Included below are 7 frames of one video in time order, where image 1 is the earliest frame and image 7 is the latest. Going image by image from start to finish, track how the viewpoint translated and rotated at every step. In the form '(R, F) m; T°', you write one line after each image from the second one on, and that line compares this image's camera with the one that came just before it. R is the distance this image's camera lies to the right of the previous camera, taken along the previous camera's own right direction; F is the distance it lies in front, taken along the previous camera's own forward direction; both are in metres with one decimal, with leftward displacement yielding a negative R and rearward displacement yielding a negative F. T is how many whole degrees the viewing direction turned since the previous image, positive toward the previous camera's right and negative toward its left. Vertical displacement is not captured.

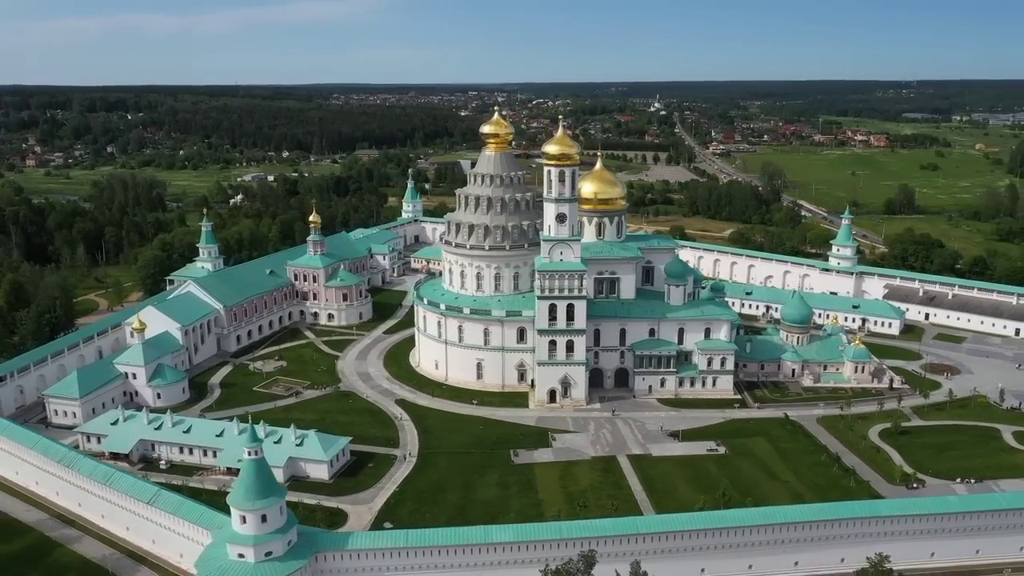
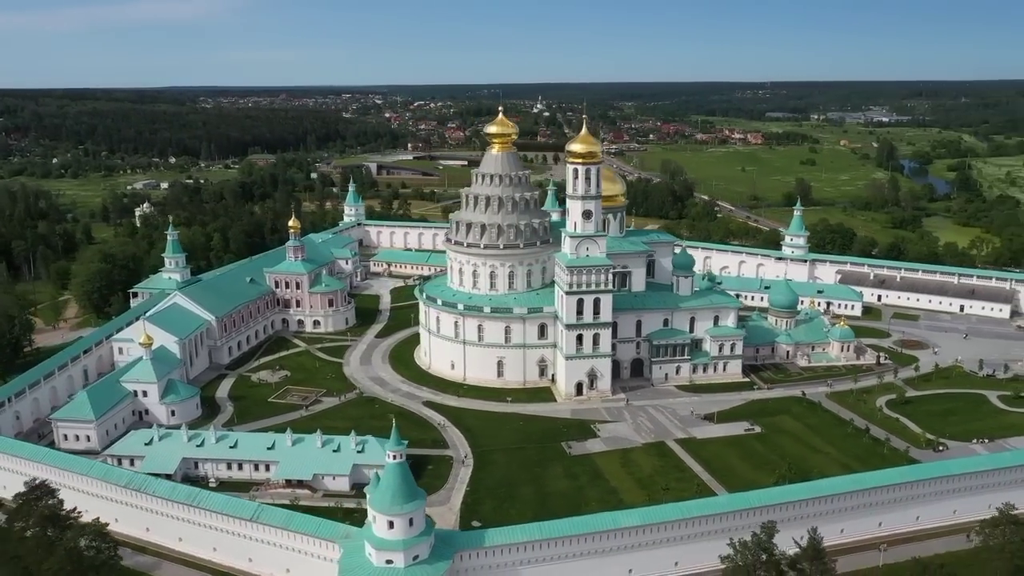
(-7.4, 0.0) m; +9°
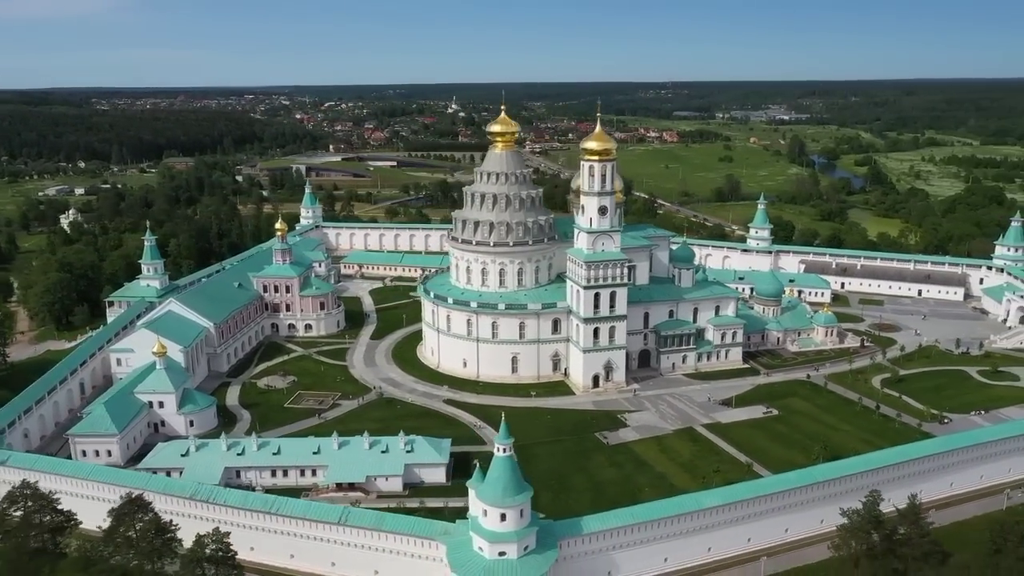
(-5.5, -0.2) m; +6°
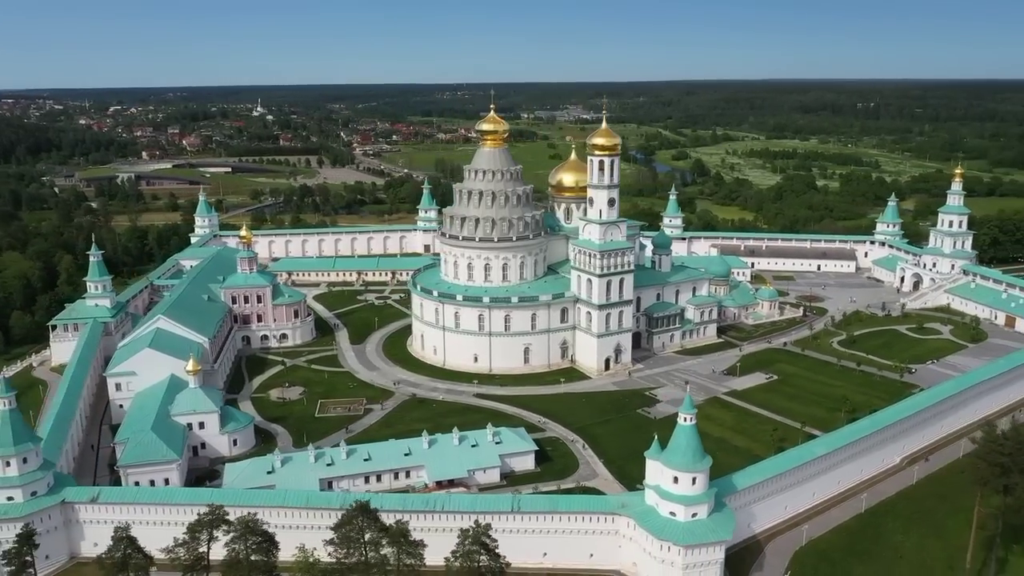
(-11.3, +0.1) m; +14°
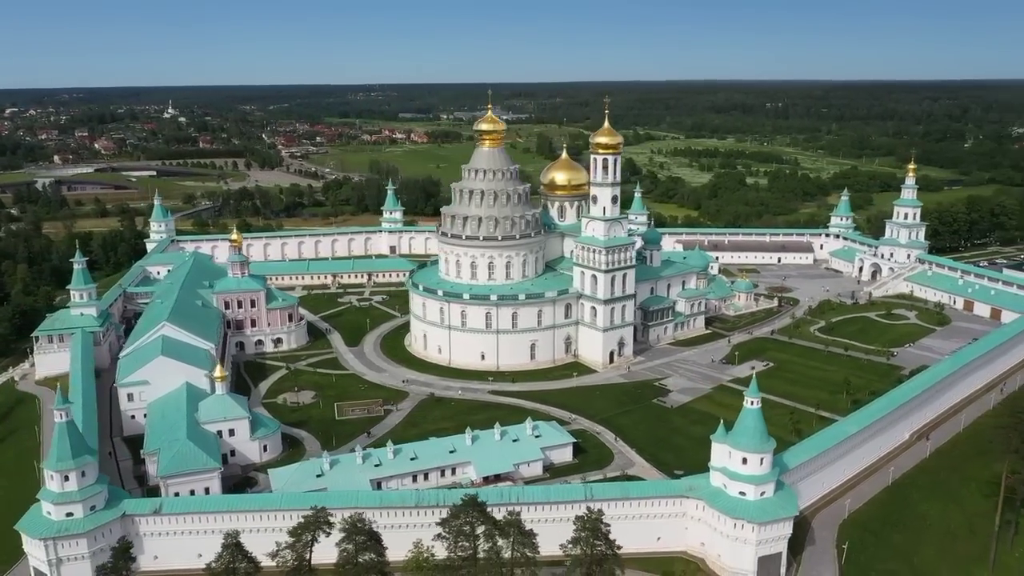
(-5.0, -0.3) m; +6°
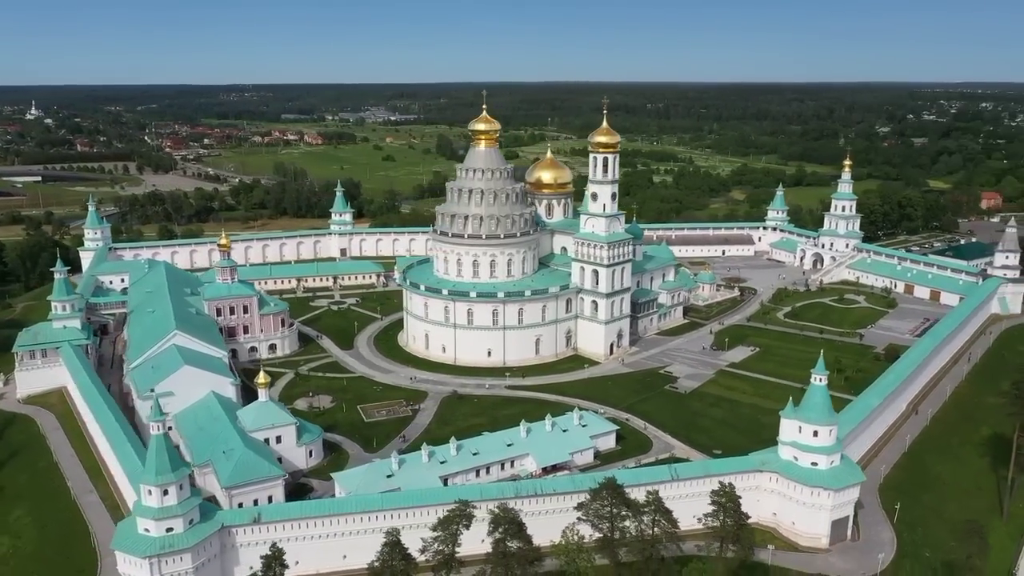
(-7.0, -0.4) m; +8°
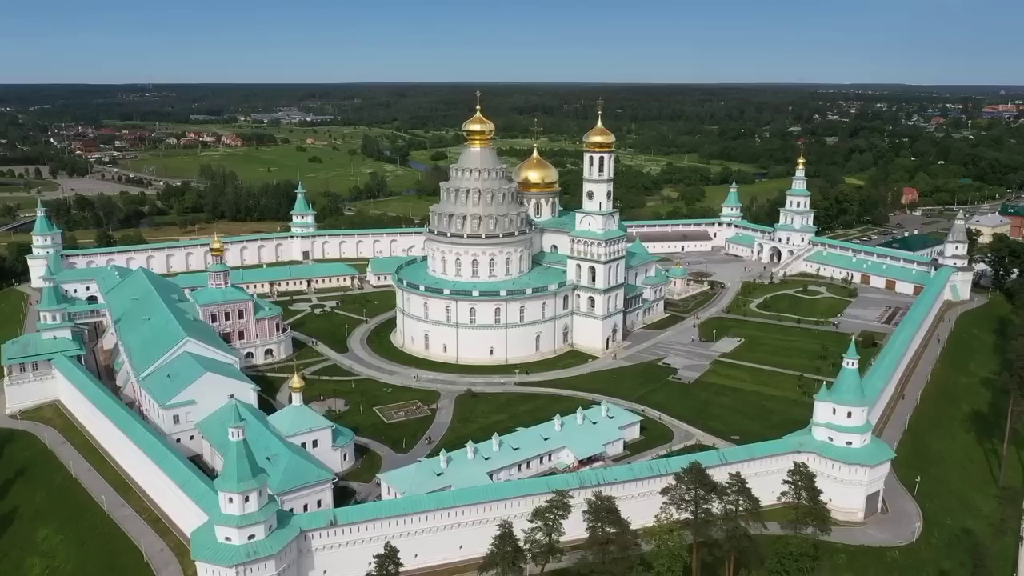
(-5.0, -0.4) m; +6°
